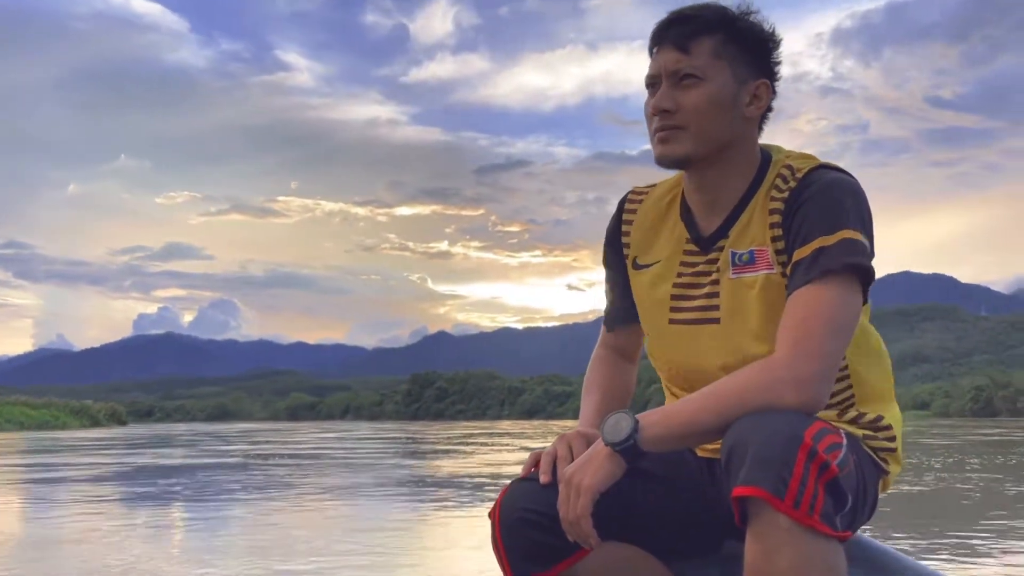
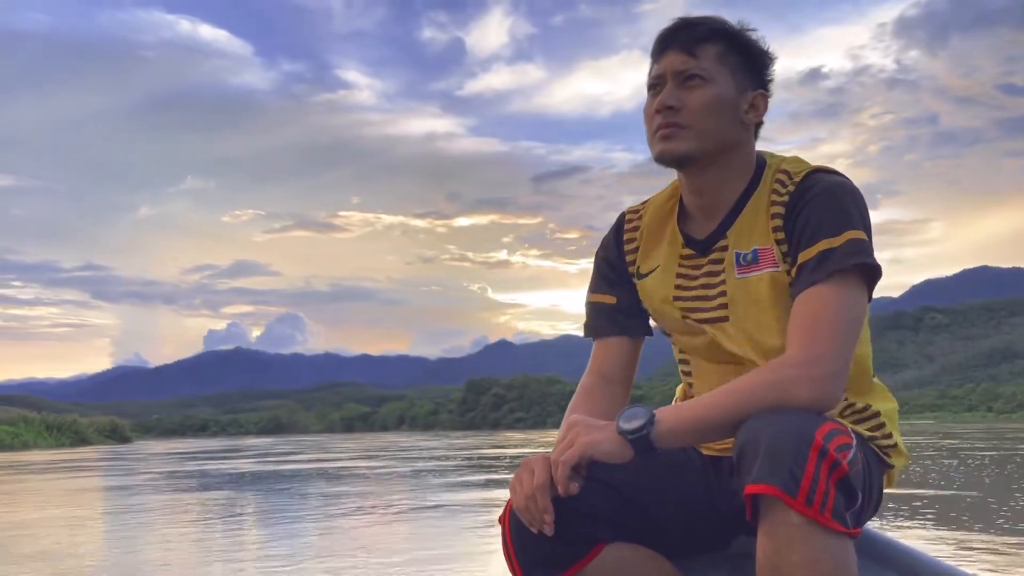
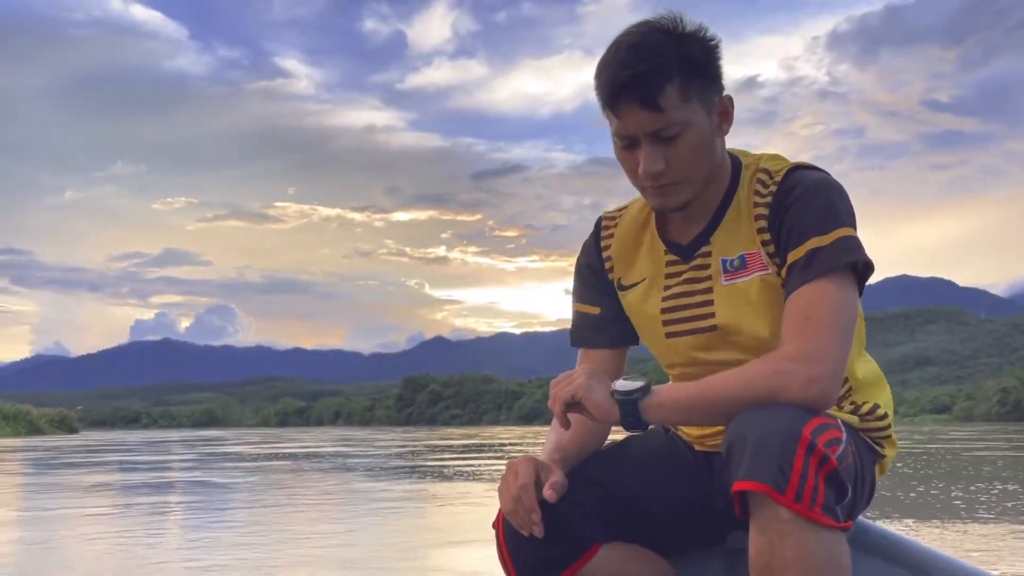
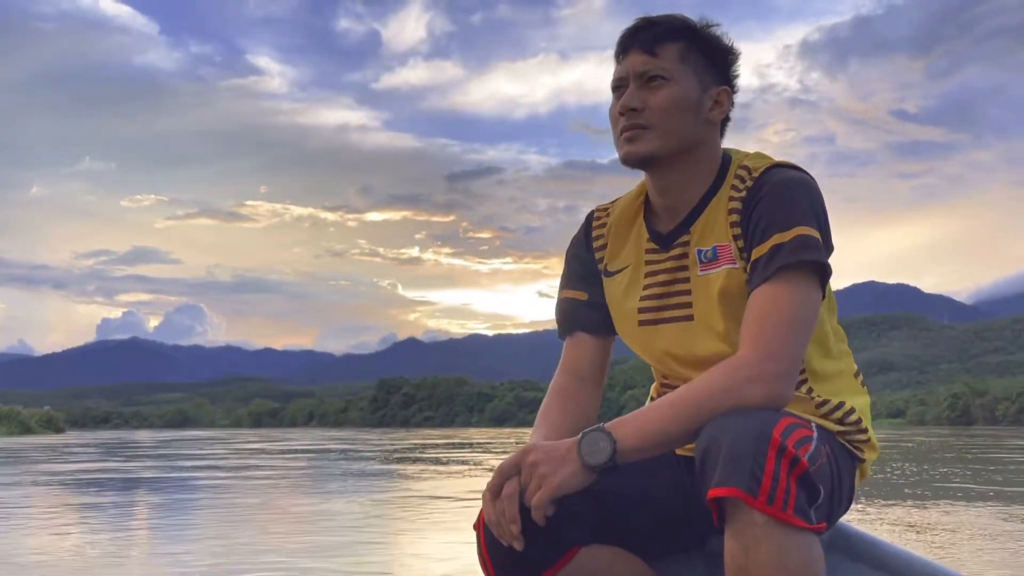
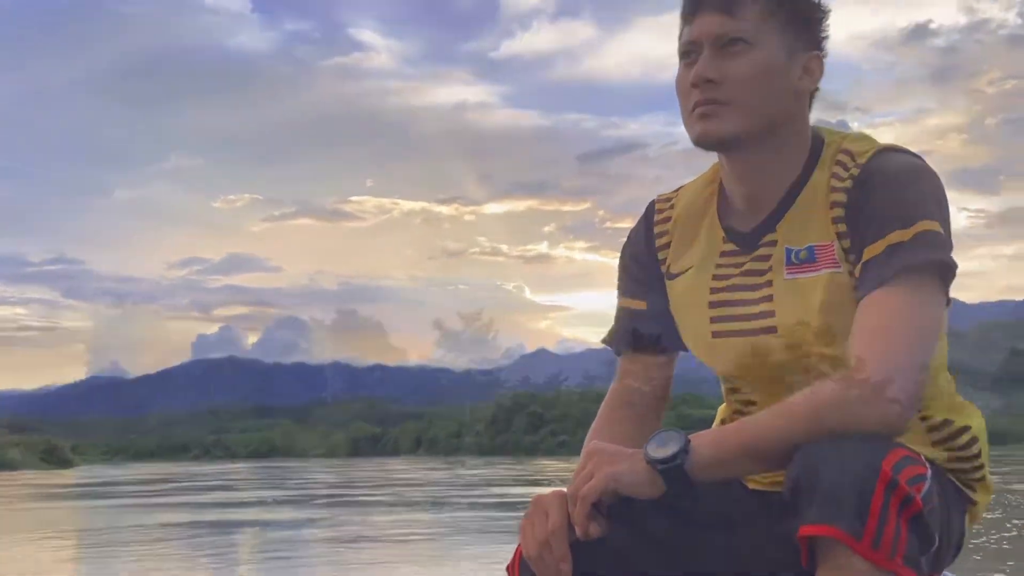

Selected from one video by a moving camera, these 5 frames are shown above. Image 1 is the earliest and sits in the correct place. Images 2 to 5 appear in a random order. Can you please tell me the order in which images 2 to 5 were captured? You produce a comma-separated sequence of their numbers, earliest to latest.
4, 3, 2, 5
